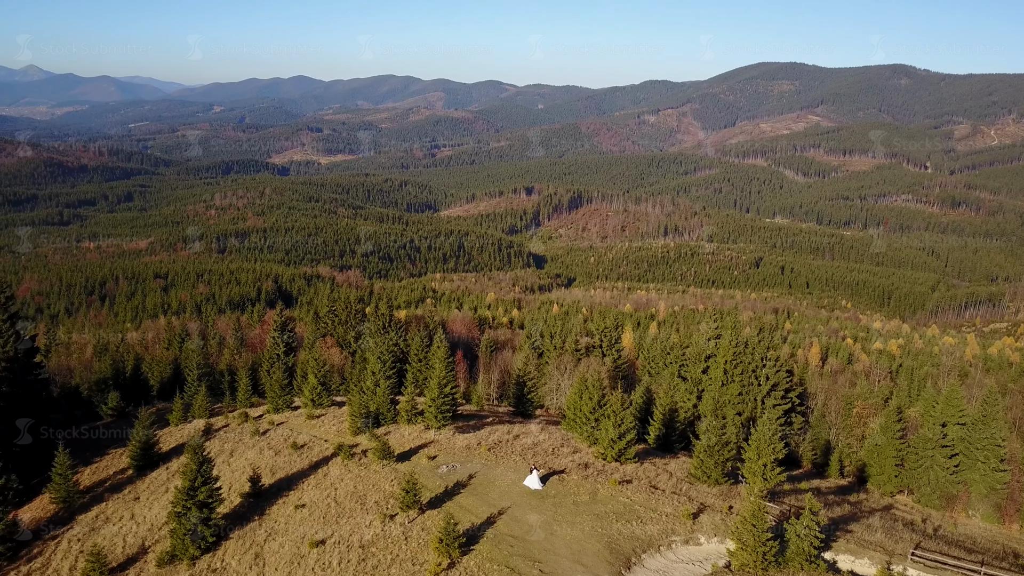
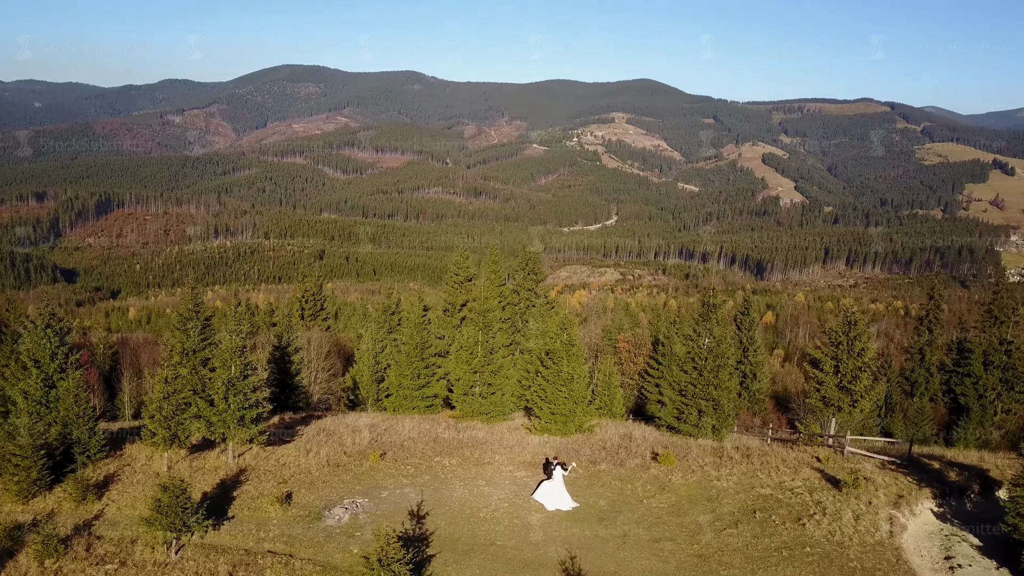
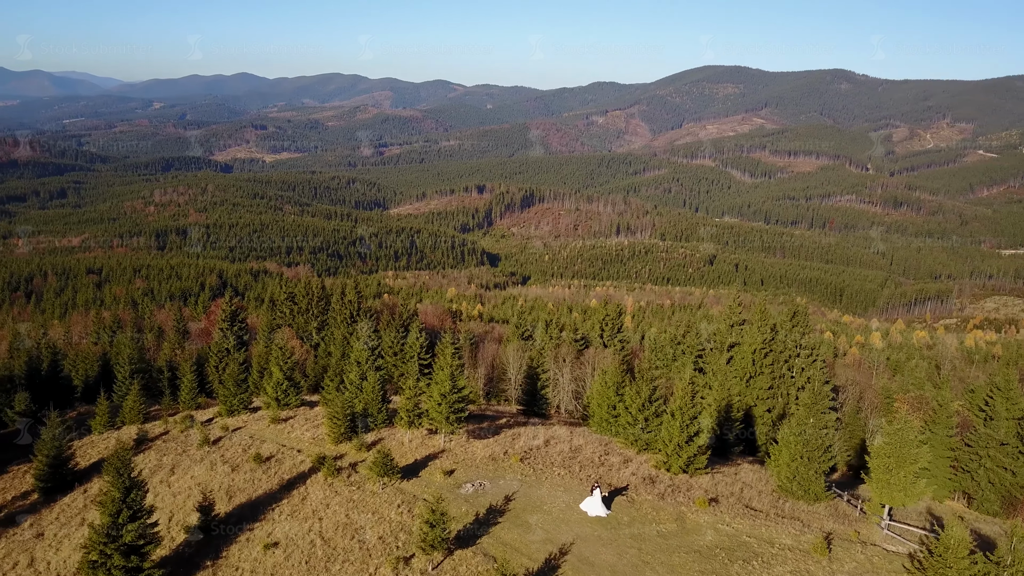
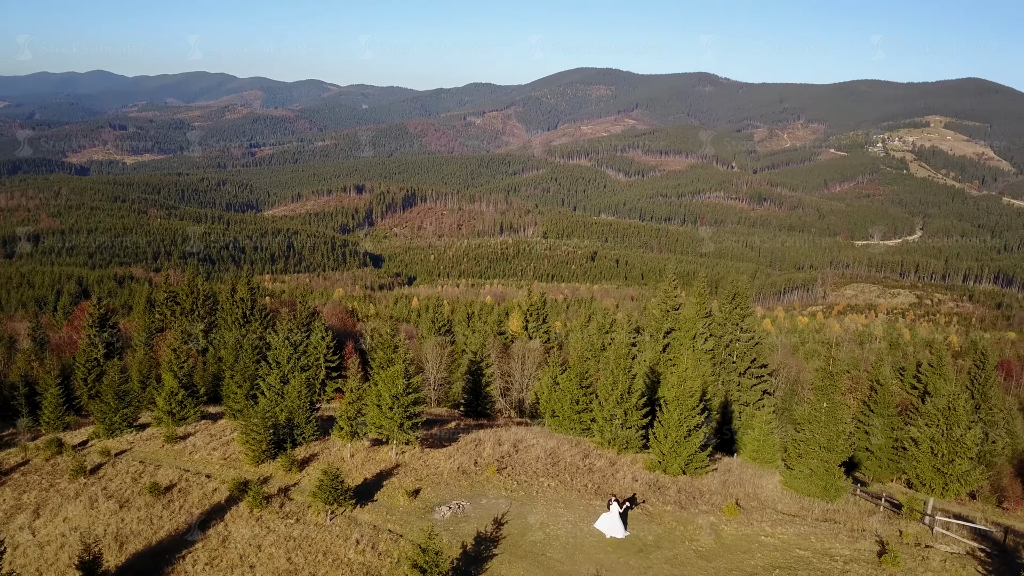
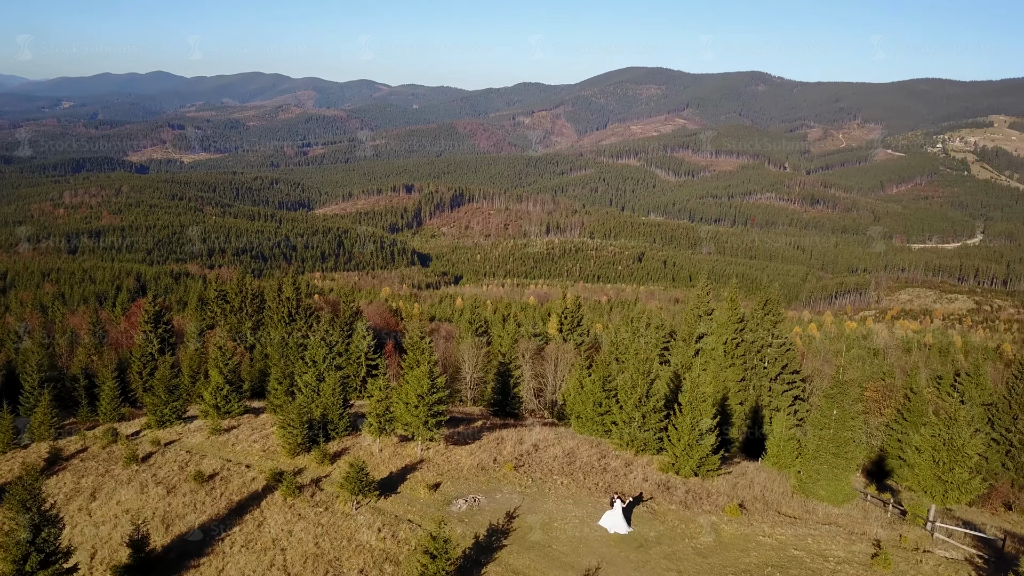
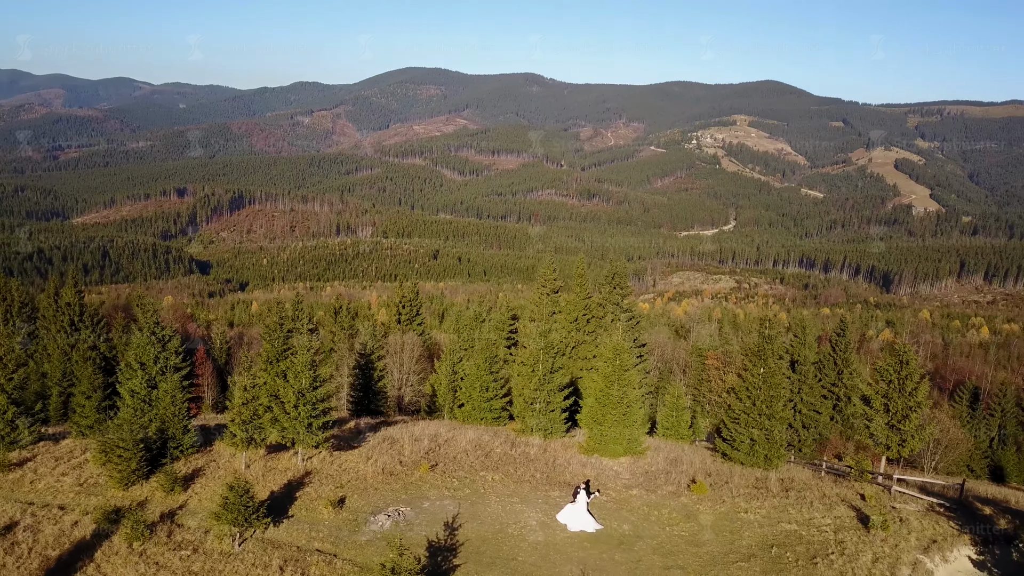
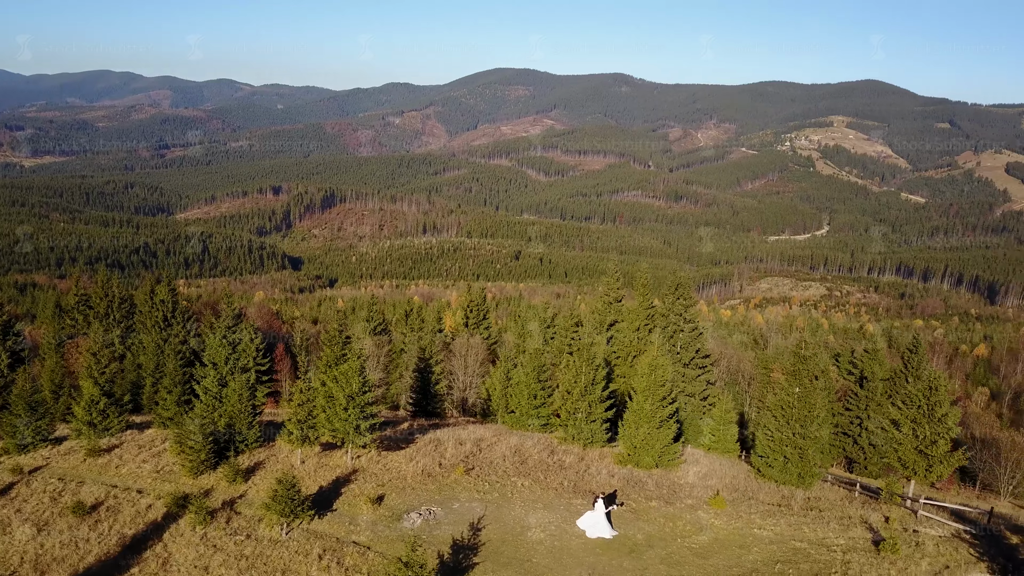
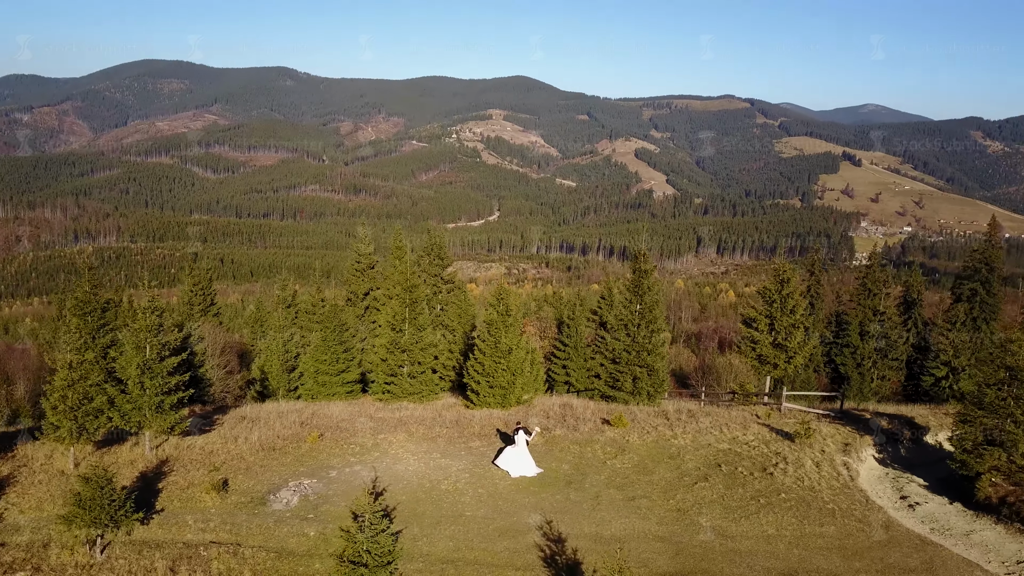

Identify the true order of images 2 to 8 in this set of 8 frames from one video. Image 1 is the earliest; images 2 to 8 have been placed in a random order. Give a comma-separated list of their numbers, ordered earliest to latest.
3, 5, 4, 7, 6, 2, 8
